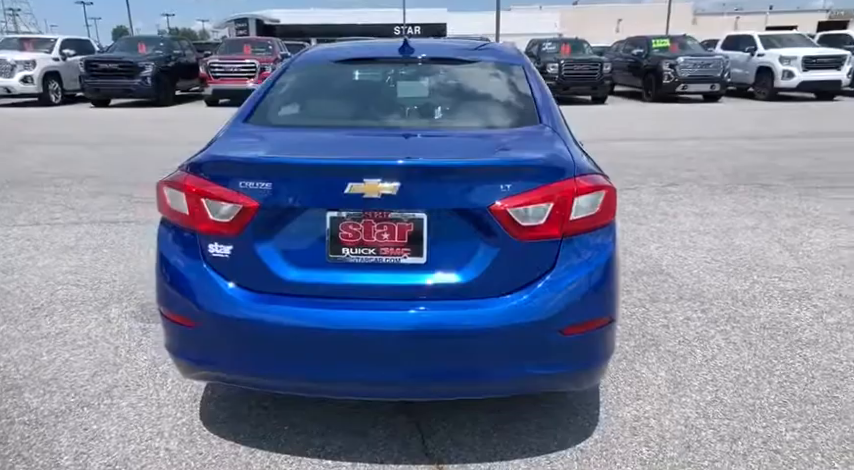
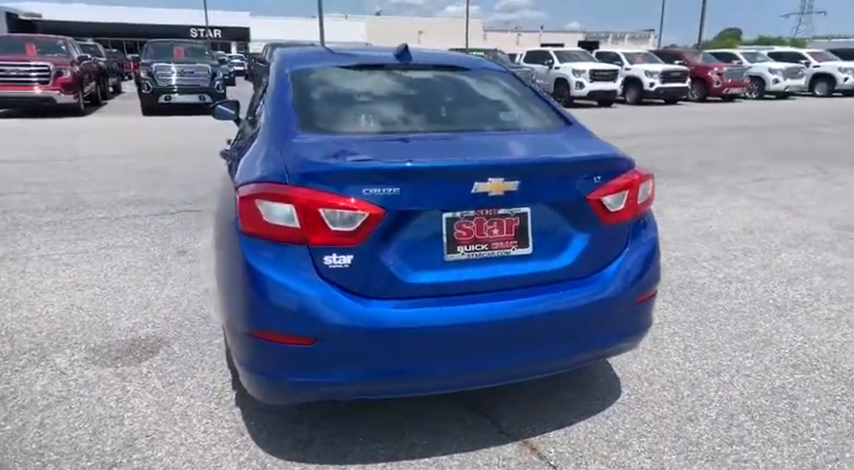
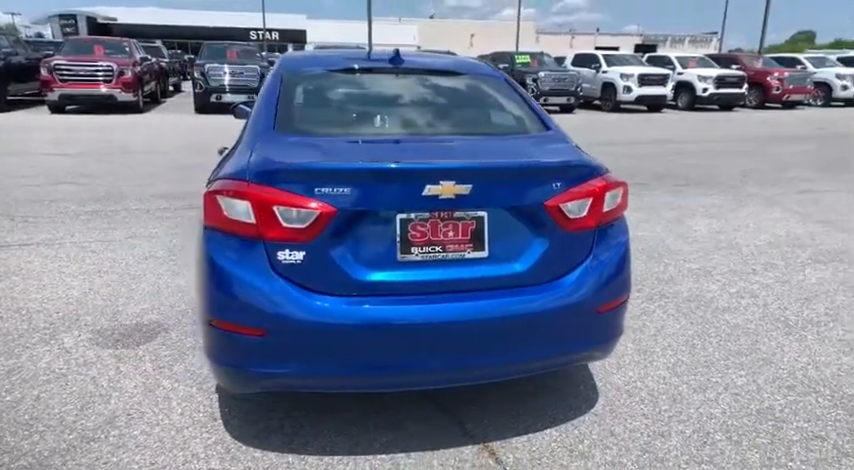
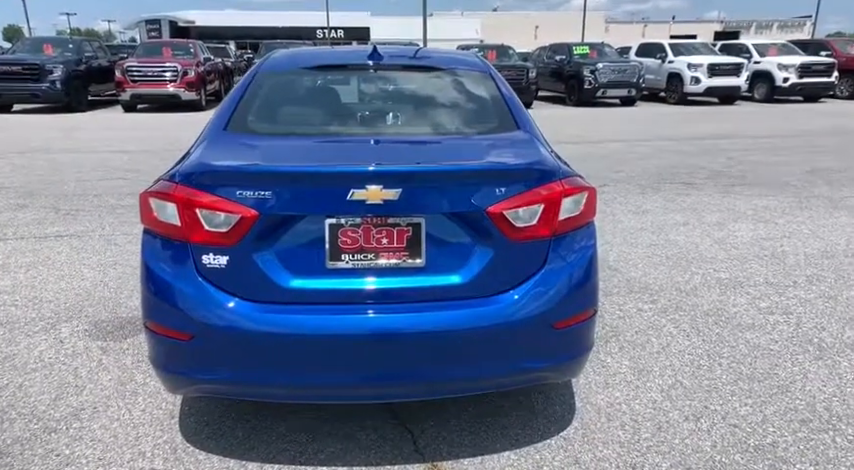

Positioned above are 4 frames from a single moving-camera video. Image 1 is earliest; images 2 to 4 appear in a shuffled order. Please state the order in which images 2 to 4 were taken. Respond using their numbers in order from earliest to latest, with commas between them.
4, 3, 2
